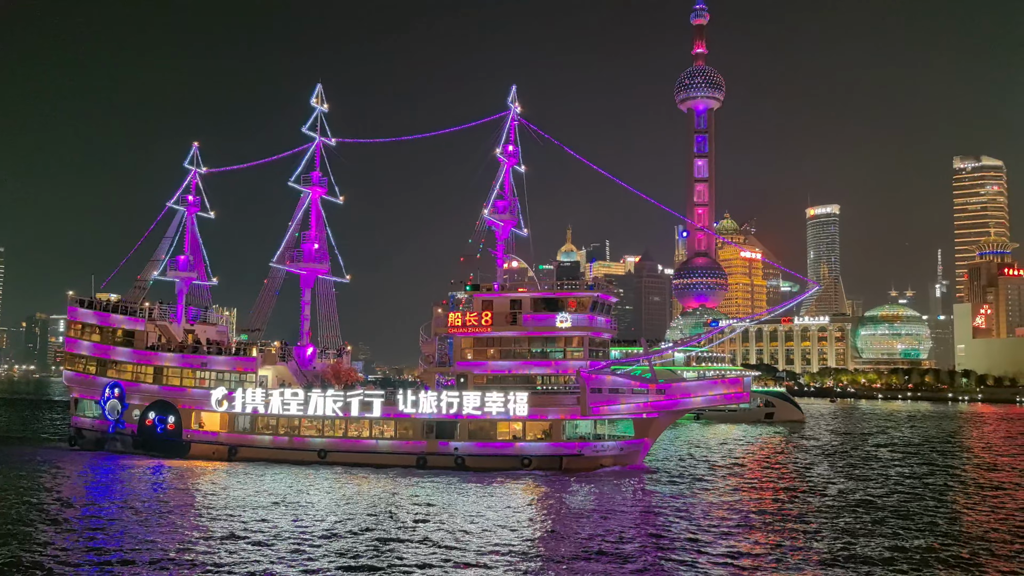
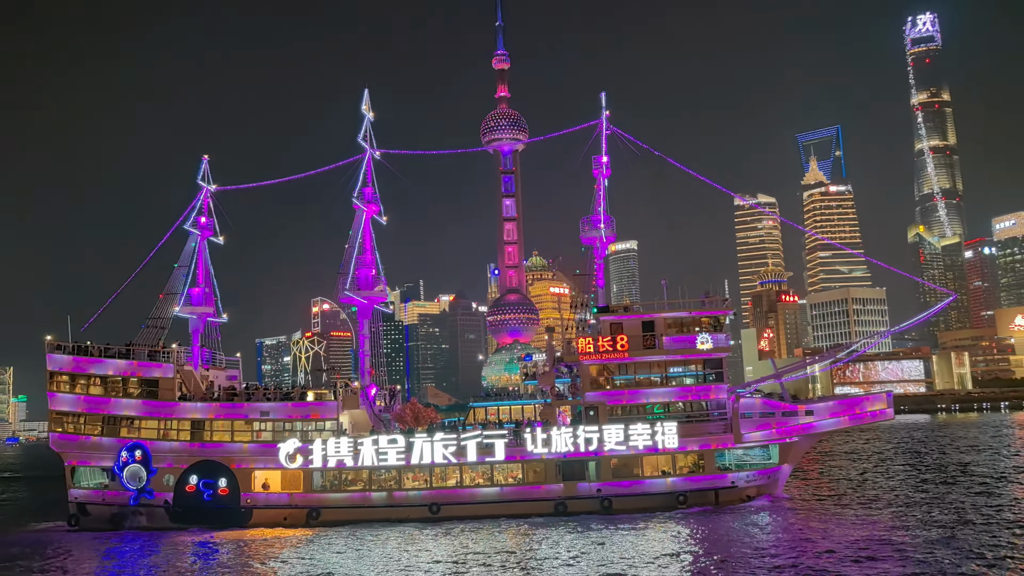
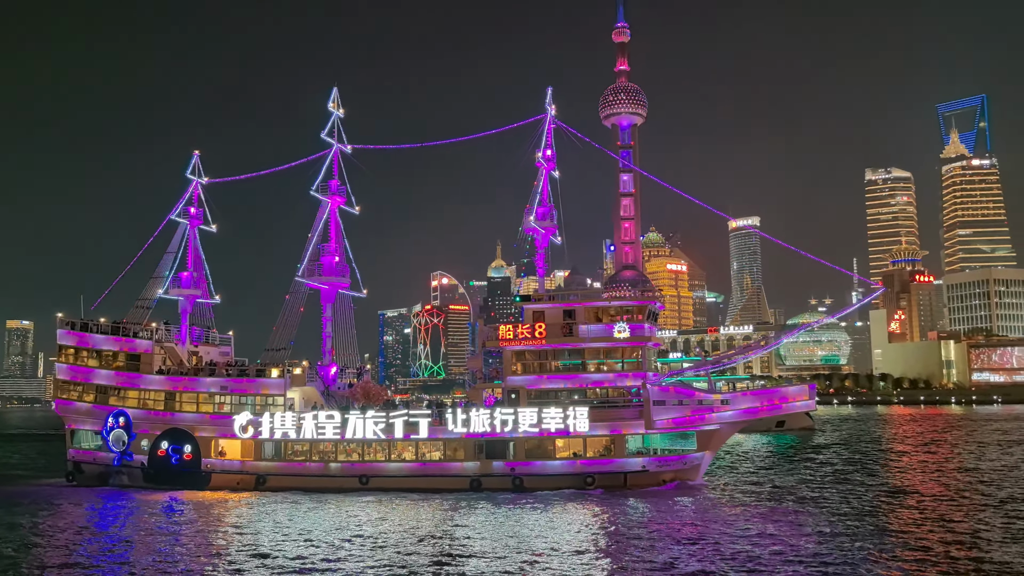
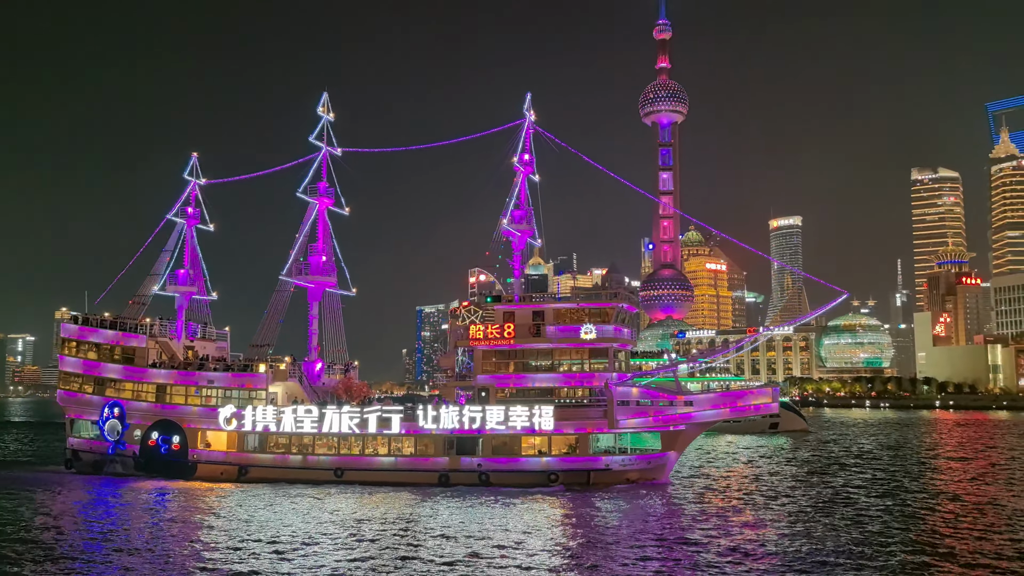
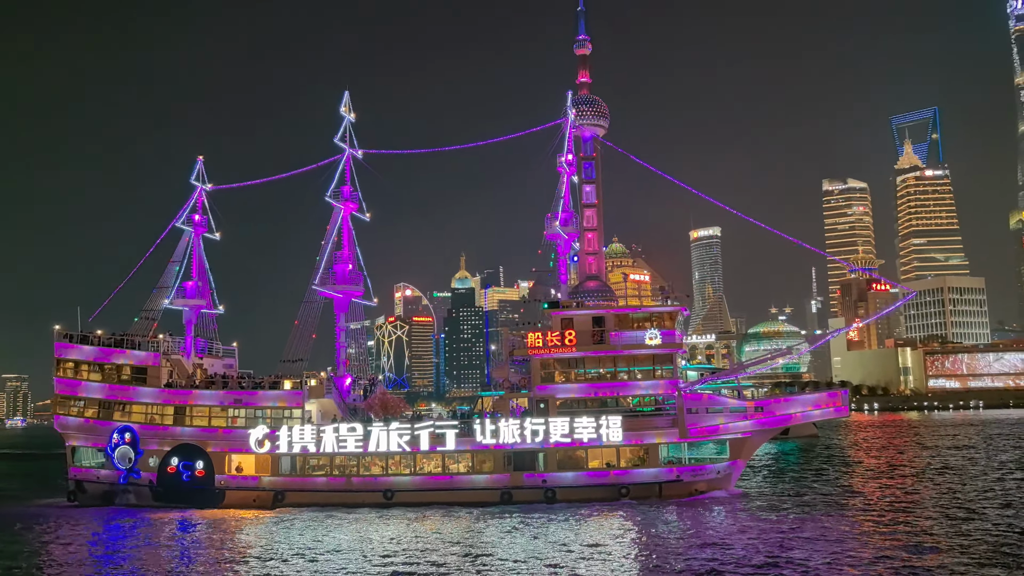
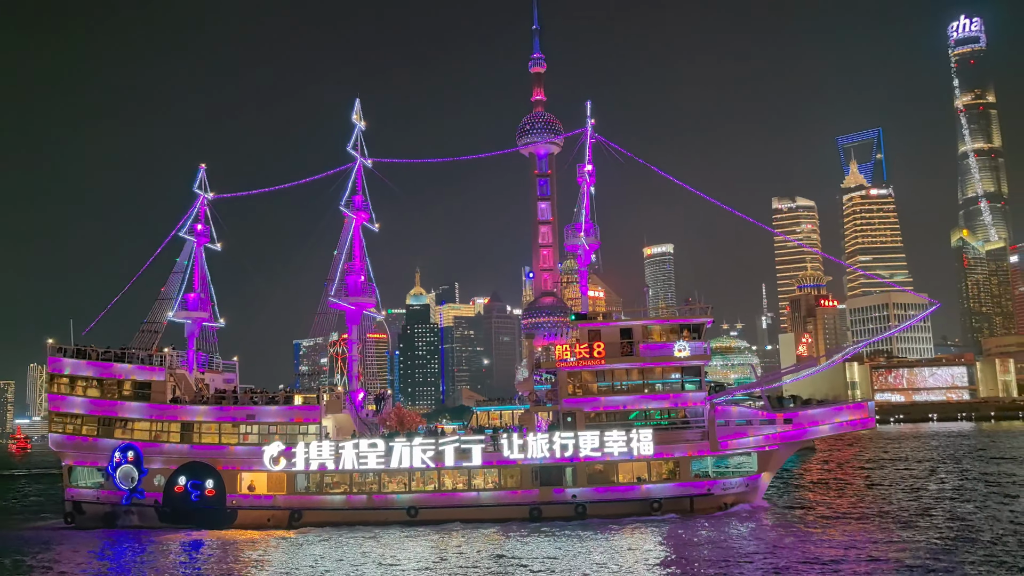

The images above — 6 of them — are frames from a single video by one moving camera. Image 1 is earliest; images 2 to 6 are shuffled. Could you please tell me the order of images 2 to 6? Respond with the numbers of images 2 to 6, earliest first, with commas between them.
4, 3, 5, 6, 2
